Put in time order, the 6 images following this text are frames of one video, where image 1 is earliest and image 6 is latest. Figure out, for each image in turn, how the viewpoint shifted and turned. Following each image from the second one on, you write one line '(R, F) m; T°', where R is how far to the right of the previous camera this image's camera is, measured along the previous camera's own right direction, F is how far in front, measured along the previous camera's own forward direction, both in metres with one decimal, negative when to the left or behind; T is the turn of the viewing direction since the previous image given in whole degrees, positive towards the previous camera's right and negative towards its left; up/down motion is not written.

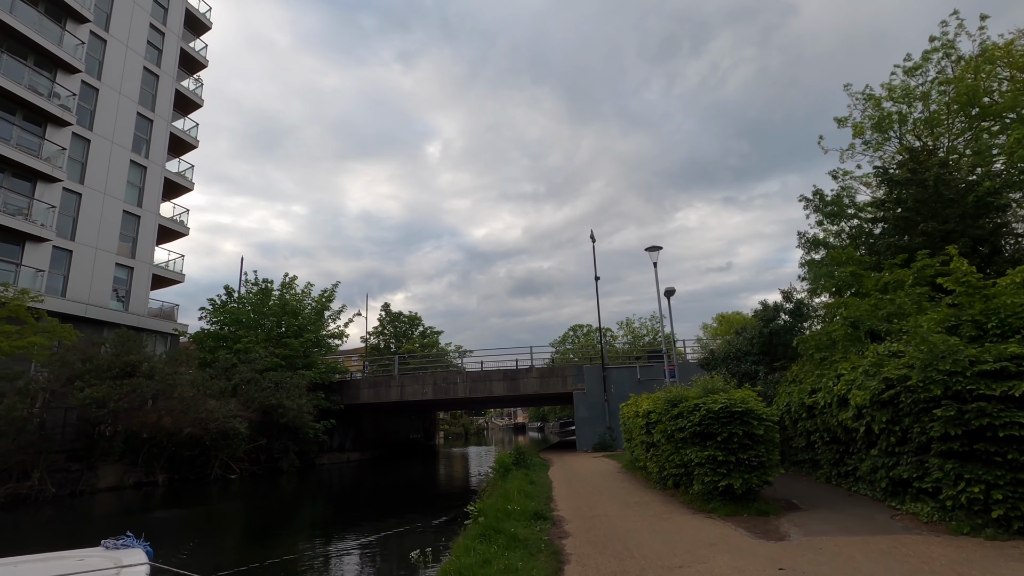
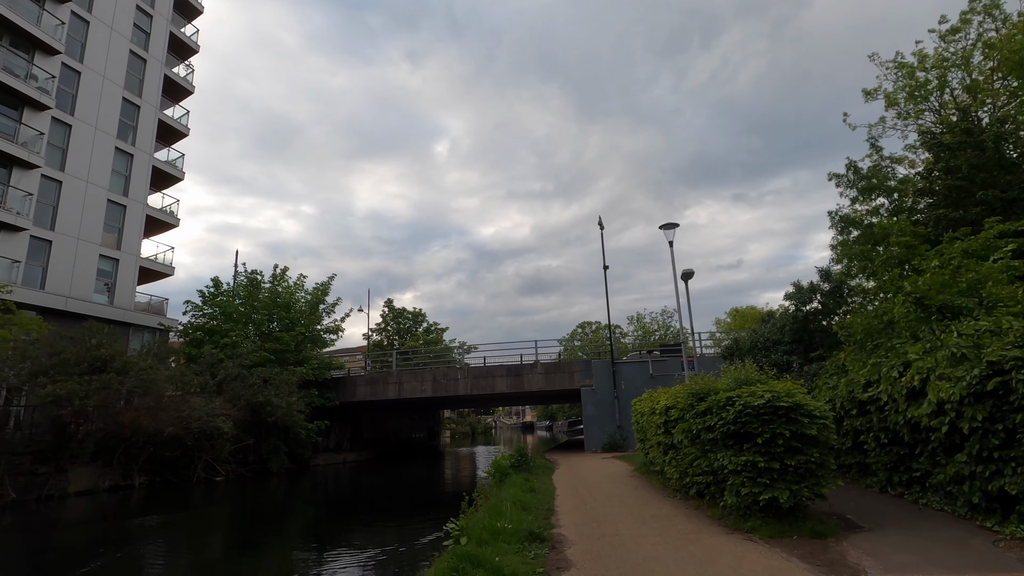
(+0.3, +1.7) m; -1°
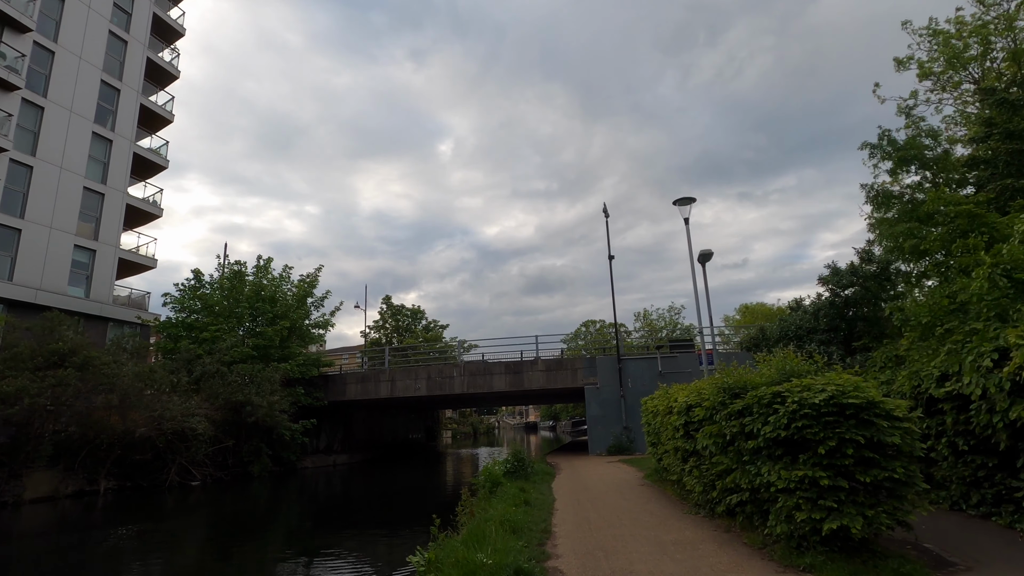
(+0.2, +1.7) m; 0°
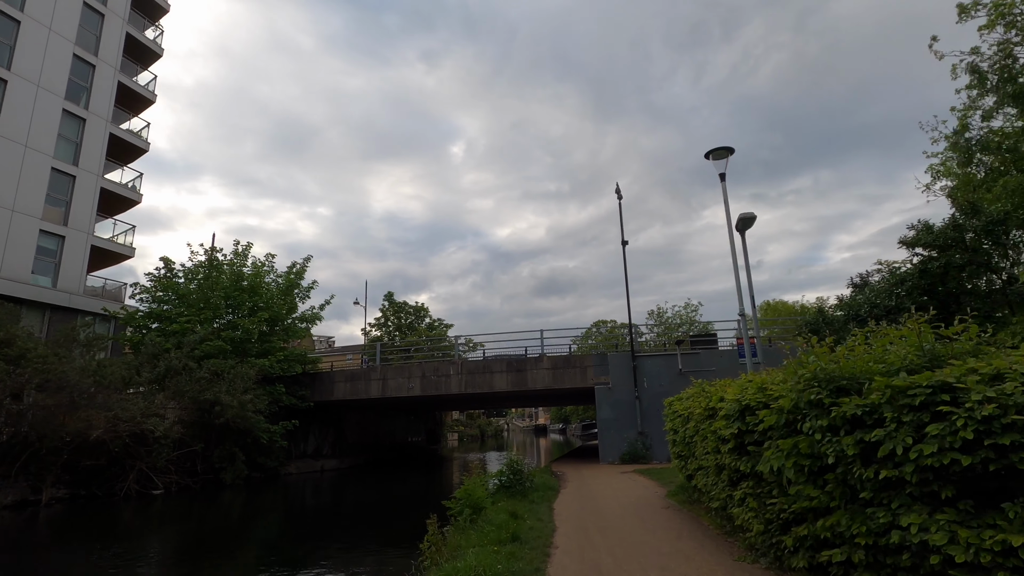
(+0.4, +2.5) m; -1°
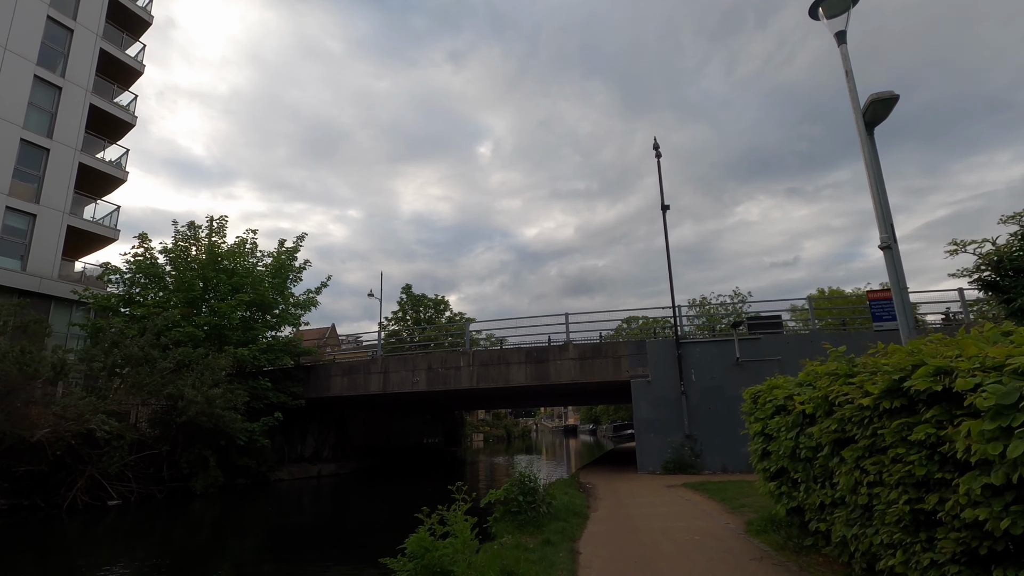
(+0.3, +3.5) m; -3°
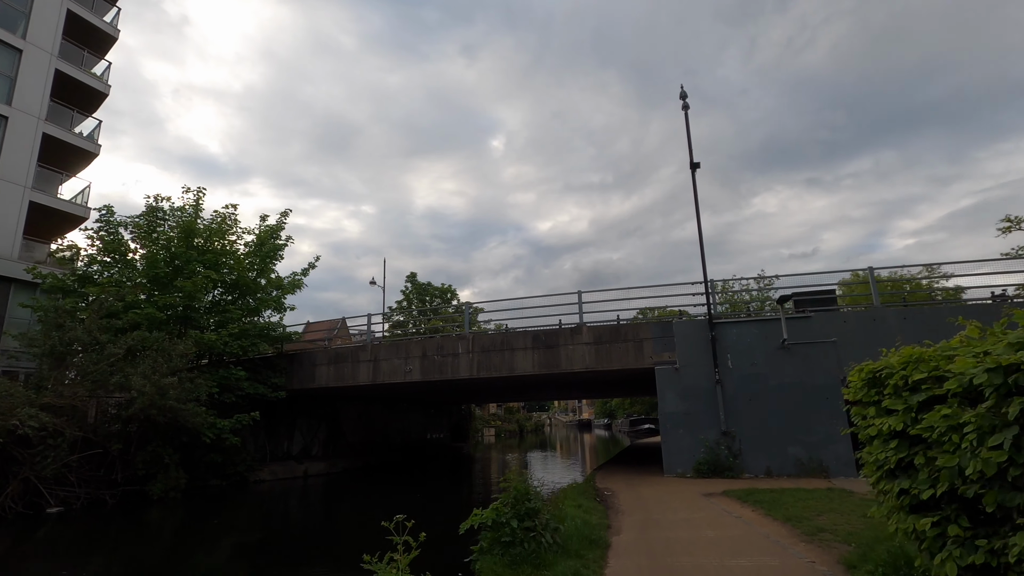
(+0.3, +2.6) m; -1°
